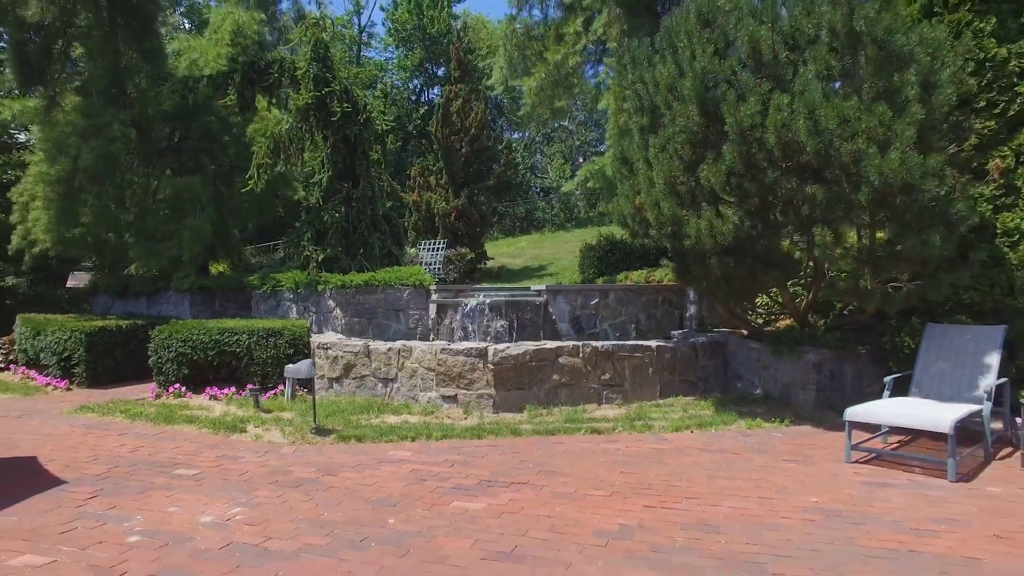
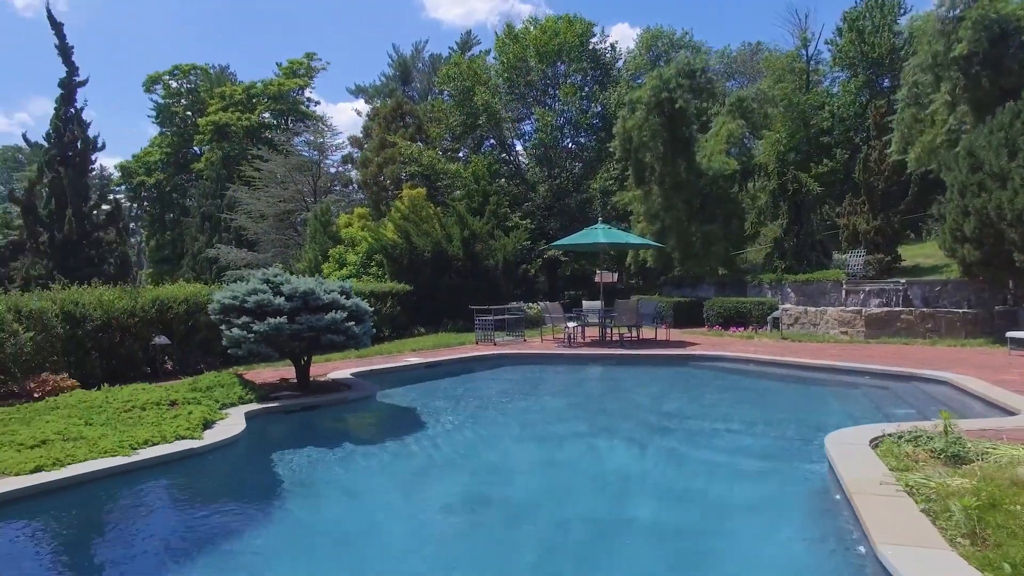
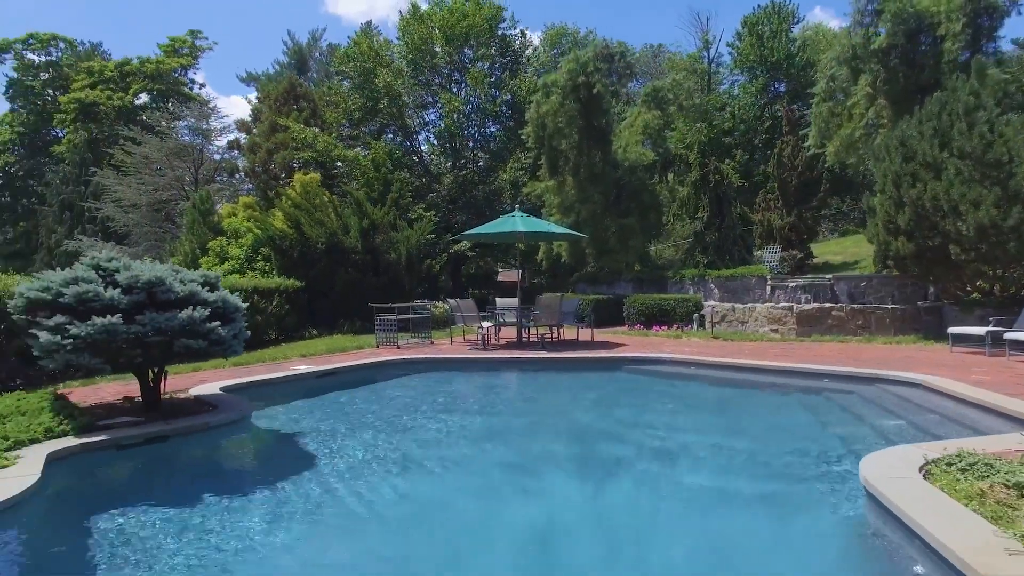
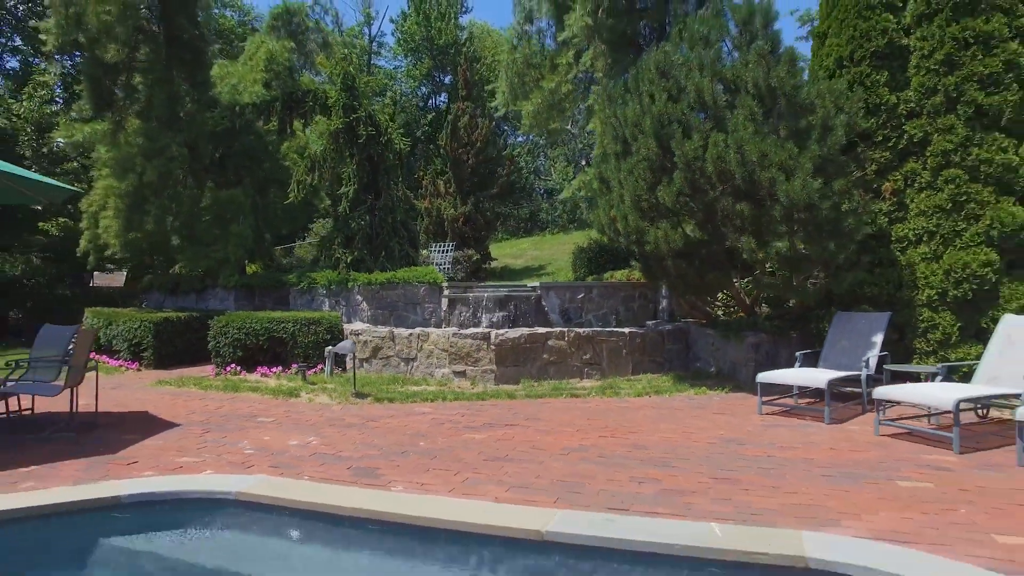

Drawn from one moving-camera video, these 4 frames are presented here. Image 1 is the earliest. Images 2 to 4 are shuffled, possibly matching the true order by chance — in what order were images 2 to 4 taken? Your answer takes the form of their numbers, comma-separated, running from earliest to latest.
4, 3, 2
